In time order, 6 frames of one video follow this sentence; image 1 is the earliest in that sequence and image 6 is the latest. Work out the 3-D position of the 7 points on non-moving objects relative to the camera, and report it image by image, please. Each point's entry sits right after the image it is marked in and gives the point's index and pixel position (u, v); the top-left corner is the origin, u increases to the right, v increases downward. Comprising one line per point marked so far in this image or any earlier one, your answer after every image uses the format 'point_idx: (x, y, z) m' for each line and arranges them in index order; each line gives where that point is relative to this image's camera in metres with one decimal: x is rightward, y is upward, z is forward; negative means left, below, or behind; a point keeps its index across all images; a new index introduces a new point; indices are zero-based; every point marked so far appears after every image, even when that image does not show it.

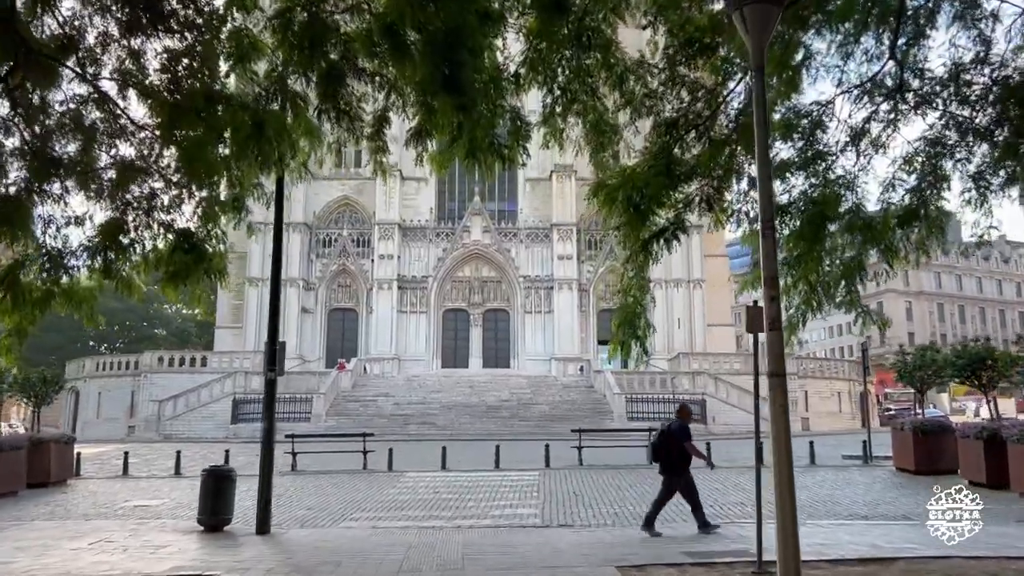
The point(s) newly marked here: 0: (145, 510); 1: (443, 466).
0: (-5.7, -3.5, +12.6) m
1: (-1.6, -4.0, +18.4) m
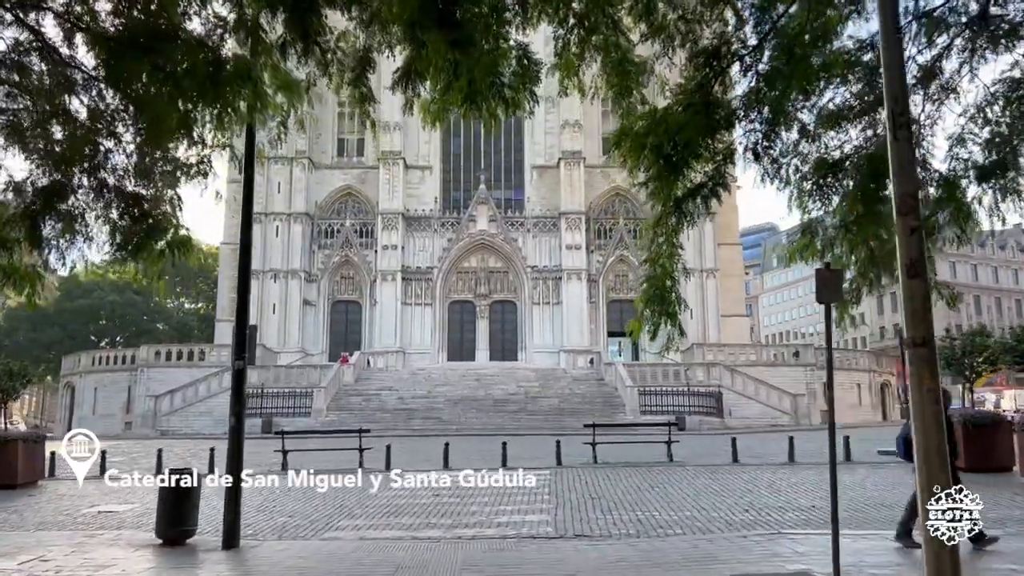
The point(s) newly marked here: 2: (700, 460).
0: (-5.6, -3.2, +11.2) m
1: (-1.4, -3.6, +17.0) m
2: (+3.9, -3.6, +17.2) m
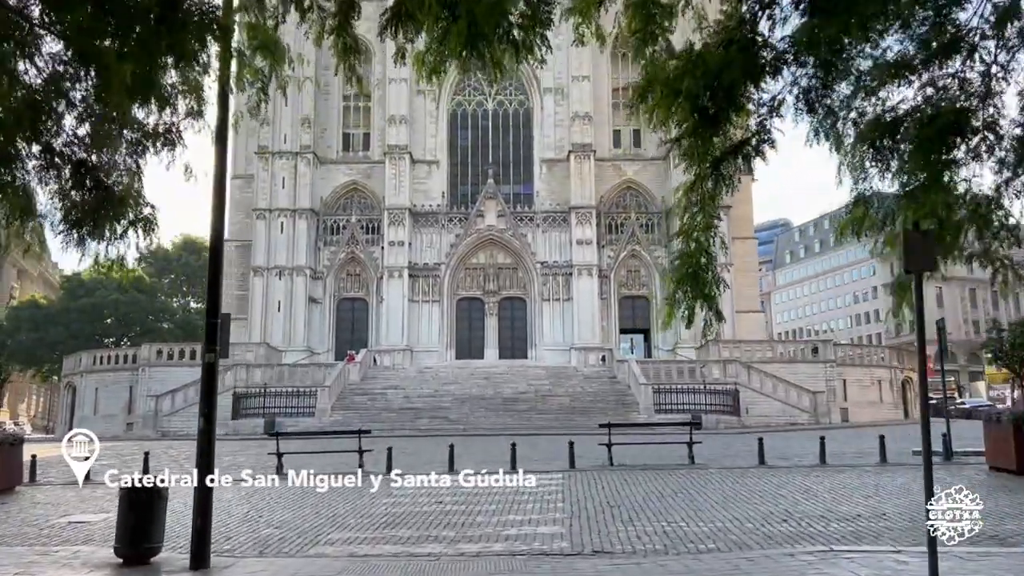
0: (-5.4, -3.0, +10.1) m
1: (-1.2, -3.5, +15.8) m
2: (+4.1, -3.4, +16.0) m
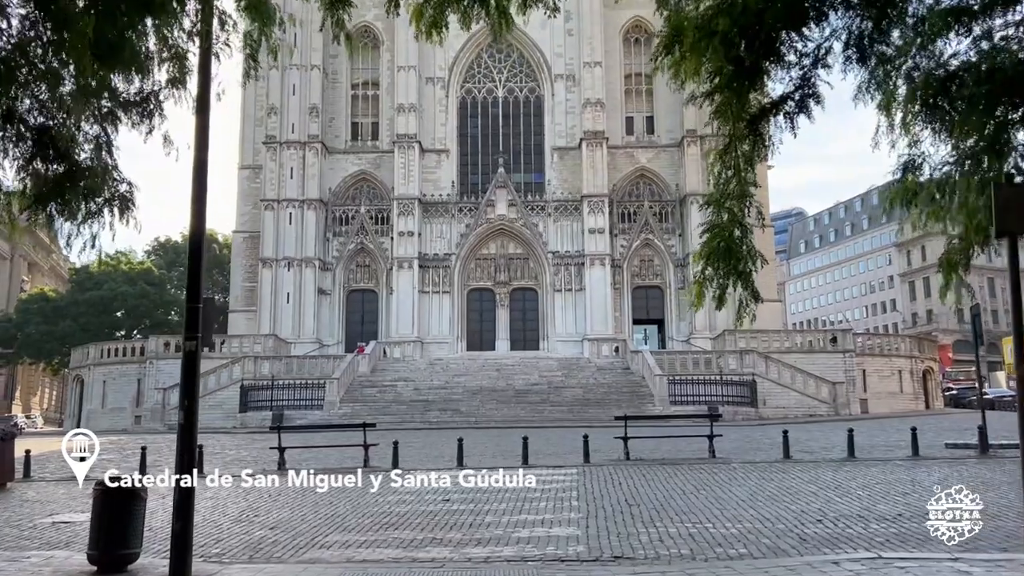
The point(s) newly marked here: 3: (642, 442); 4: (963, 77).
0: (-5.3, -2.9, +9.5) m
1: (-1.0, -3.2, +15.1) m
2: (+4.4, -3.1, +15.3) m
3: (+2.9, -3.4, +17.9) m
4: (+3.8, +1.8, +6.8) m
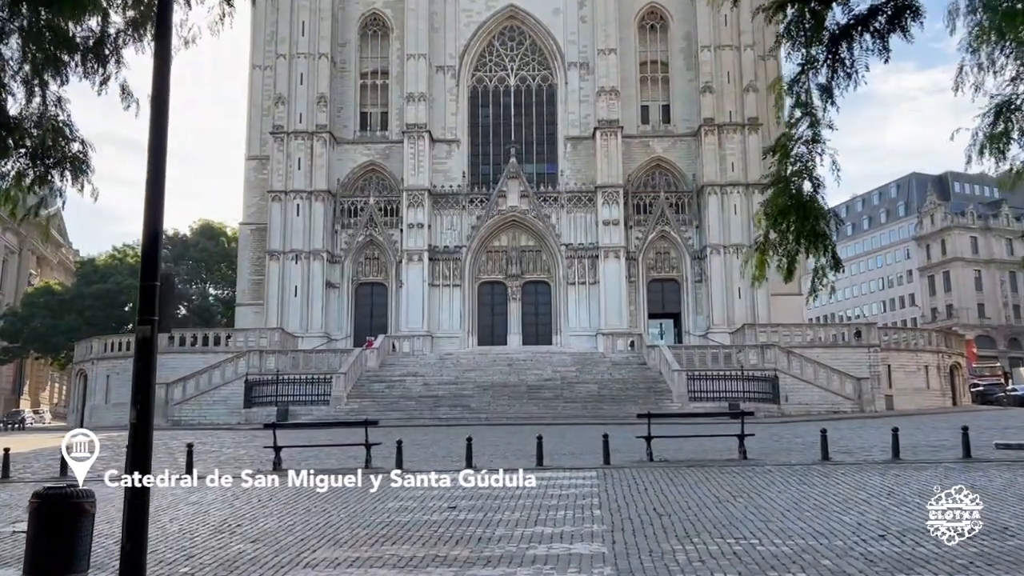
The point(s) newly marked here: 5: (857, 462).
0: (-5.2, -2.7, +8.4) m
1: (-0.8, -3.0, +14.0) m
2: (+4.6, -2.9, +14.0) m
3: (+3.1, -3.1, +16.7) m
4: (+3.9, +1.9, +5.5) m
5: (+5.6, -2.8, +13.1) m
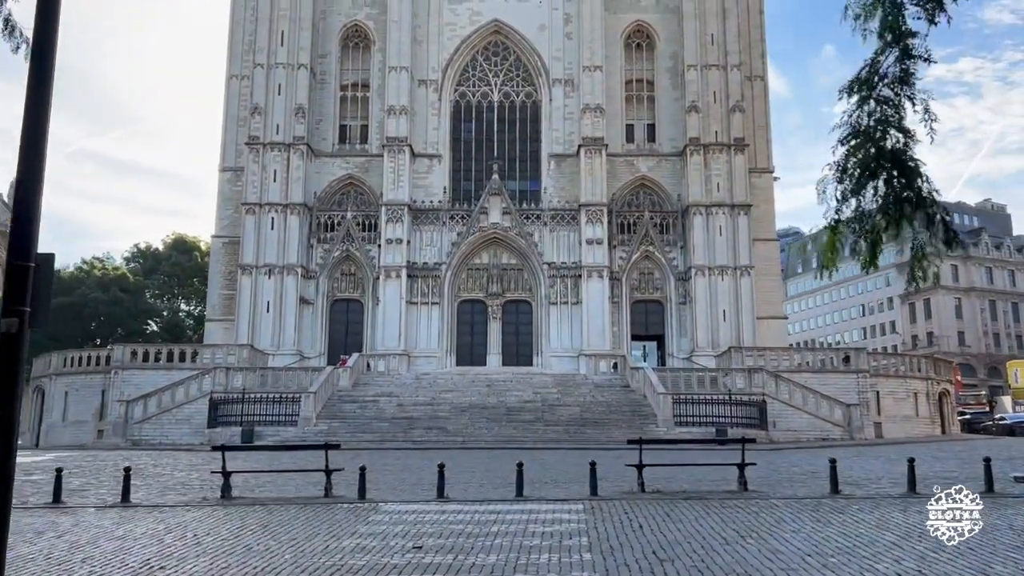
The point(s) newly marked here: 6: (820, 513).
0: (-5.4, -2.6, +6.9) m
1: (-1.1, -3.1, +12.6) m
2: (+4.2, -3.1, +12.7) m
3: (+2.7, -3.4, +15.4) m
4: (+3.8, +2.0, +4.3) m
5: (+5.2, -3.0, +11.9) m
6: (+3.9, -2.9, +10.4) m
